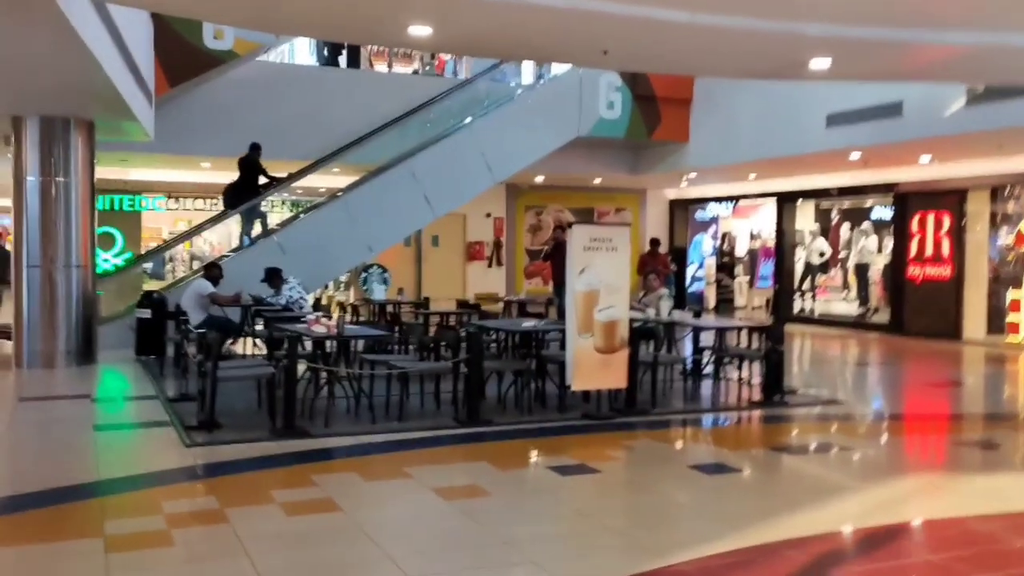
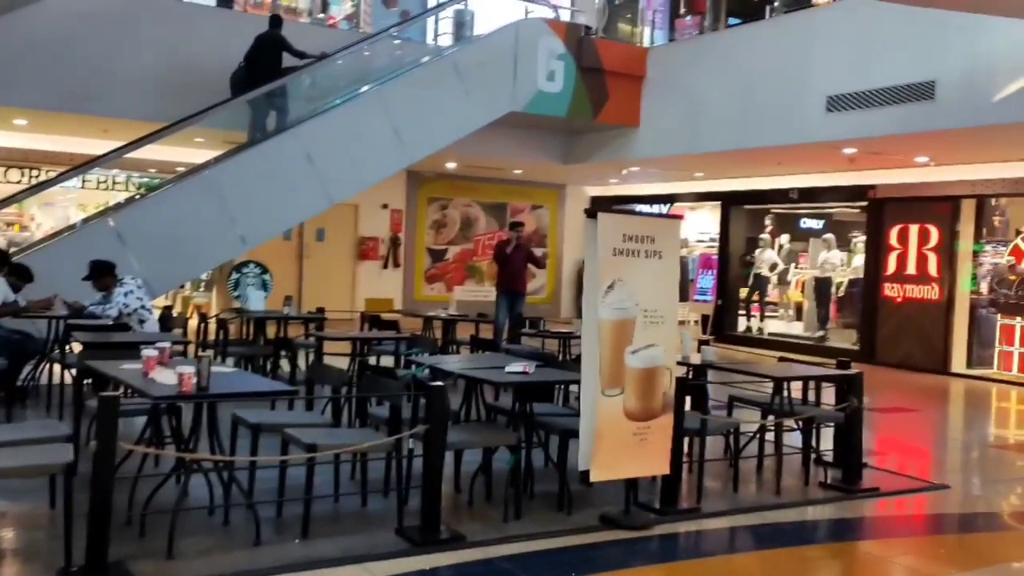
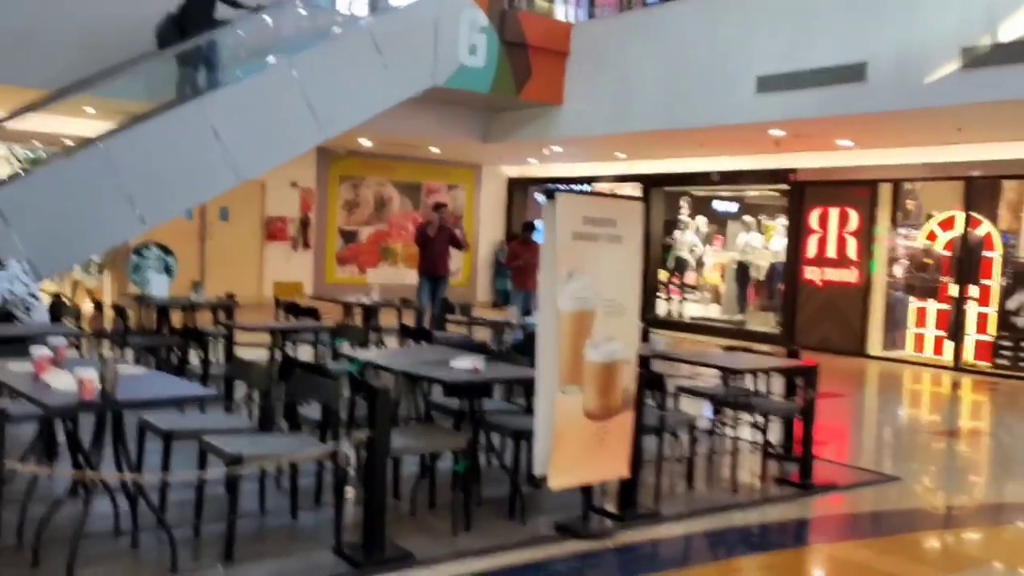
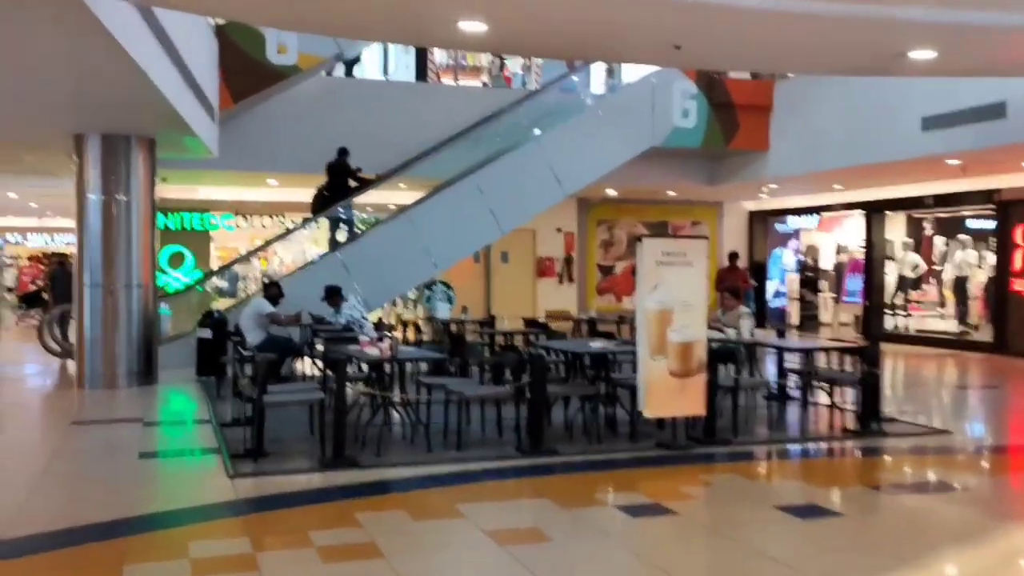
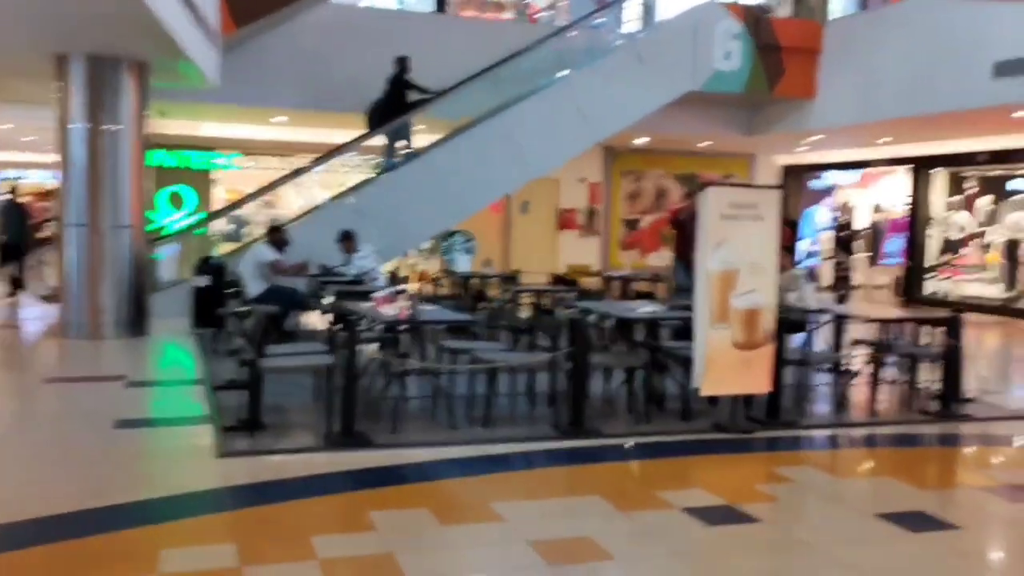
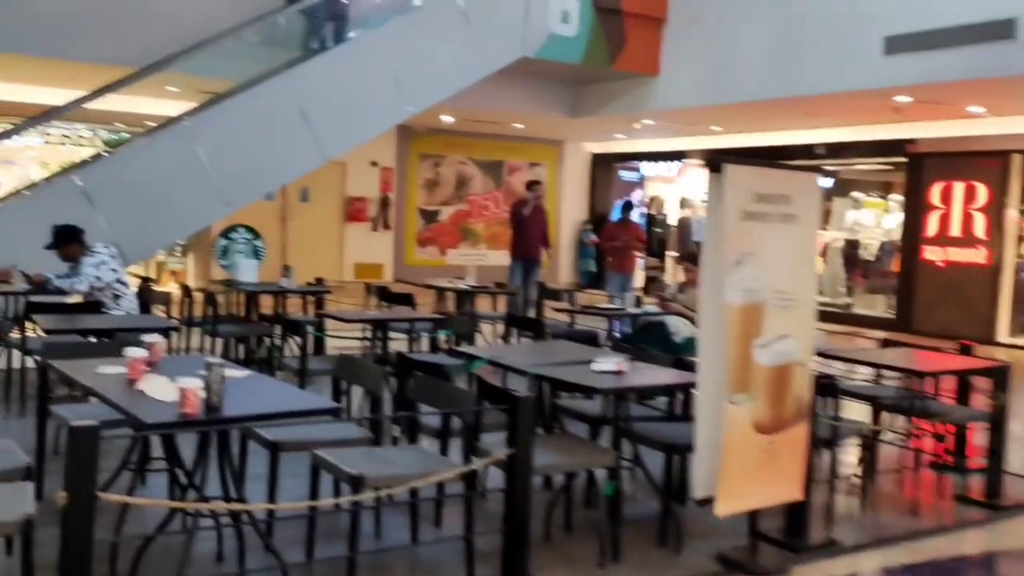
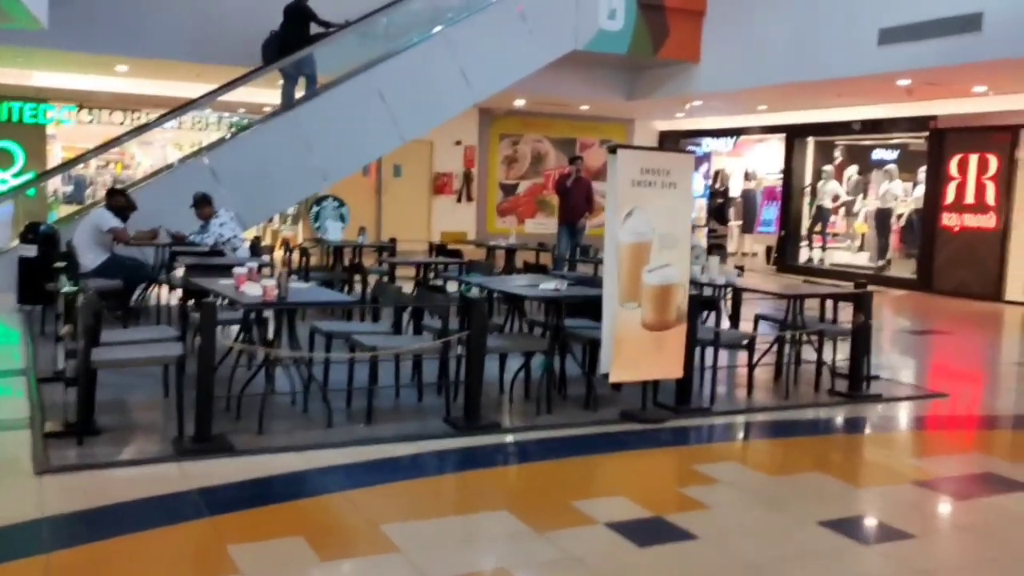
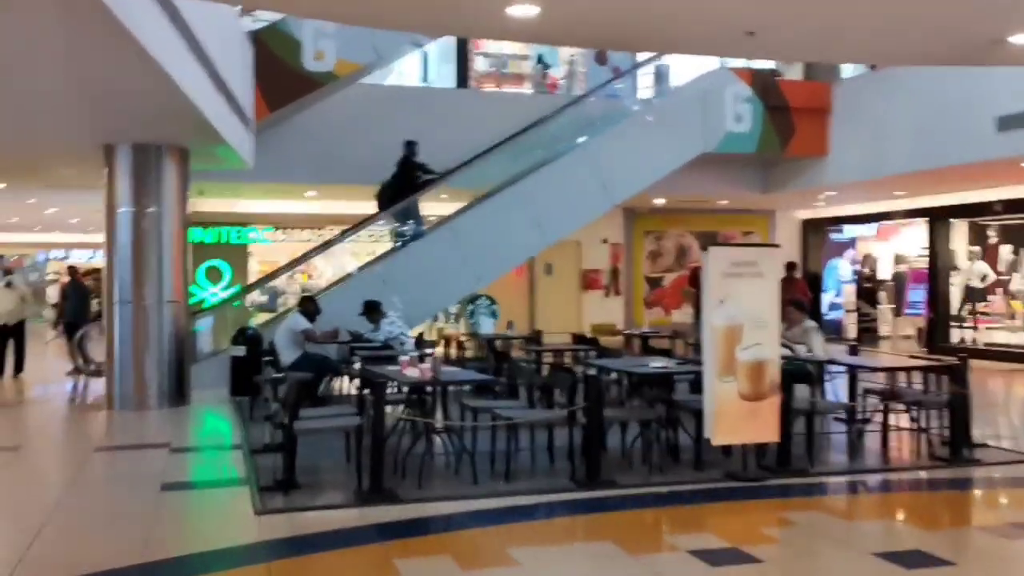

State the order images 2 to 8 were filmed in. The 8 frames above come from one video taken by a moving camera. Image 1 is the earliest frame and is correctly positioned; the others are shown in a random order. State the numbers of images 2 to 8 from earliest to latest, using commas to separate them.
4, 8, 5, 7, 2, 3, 6
